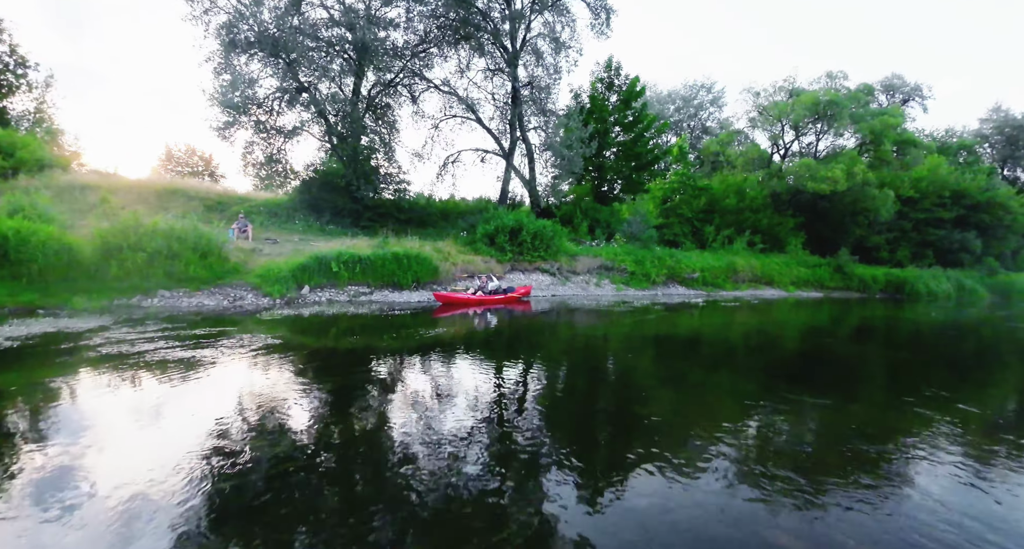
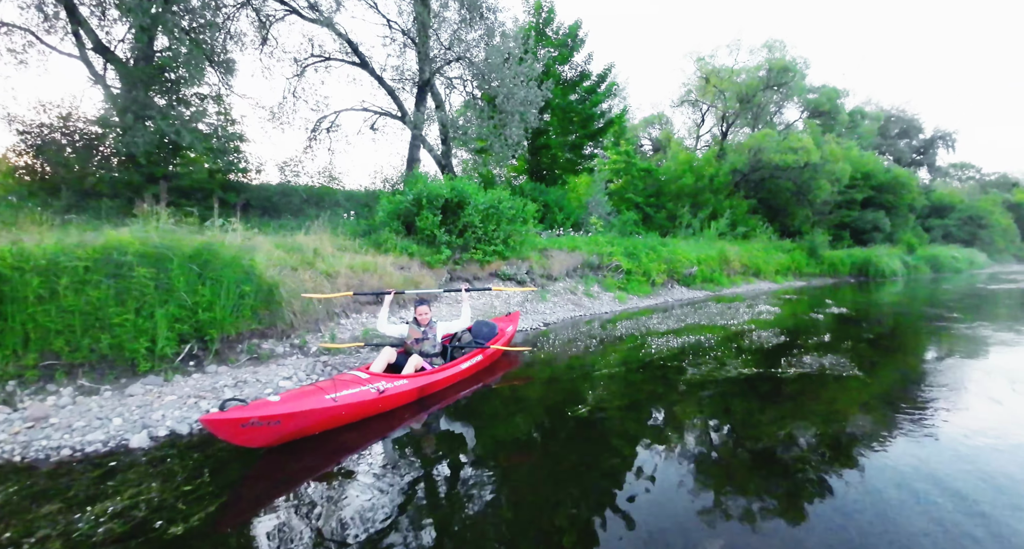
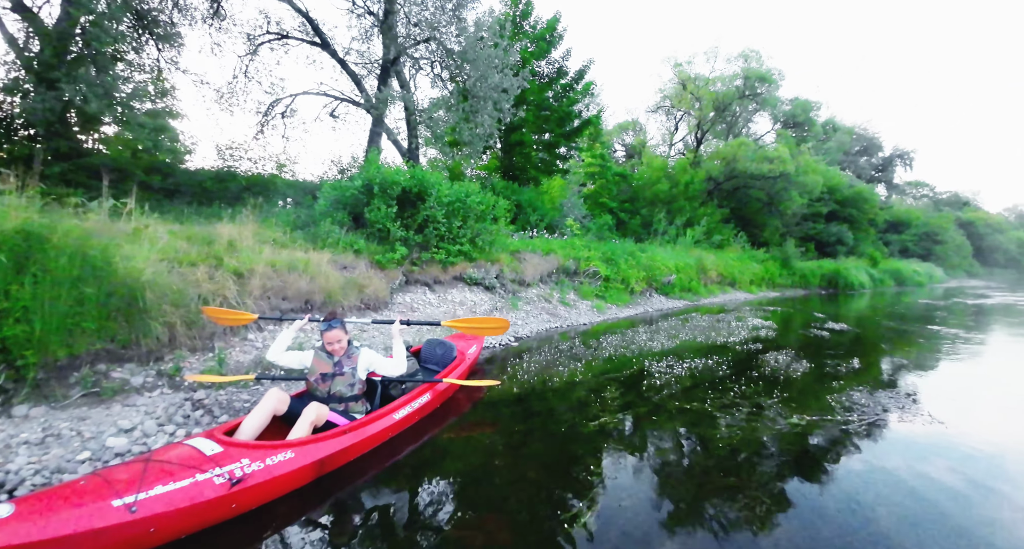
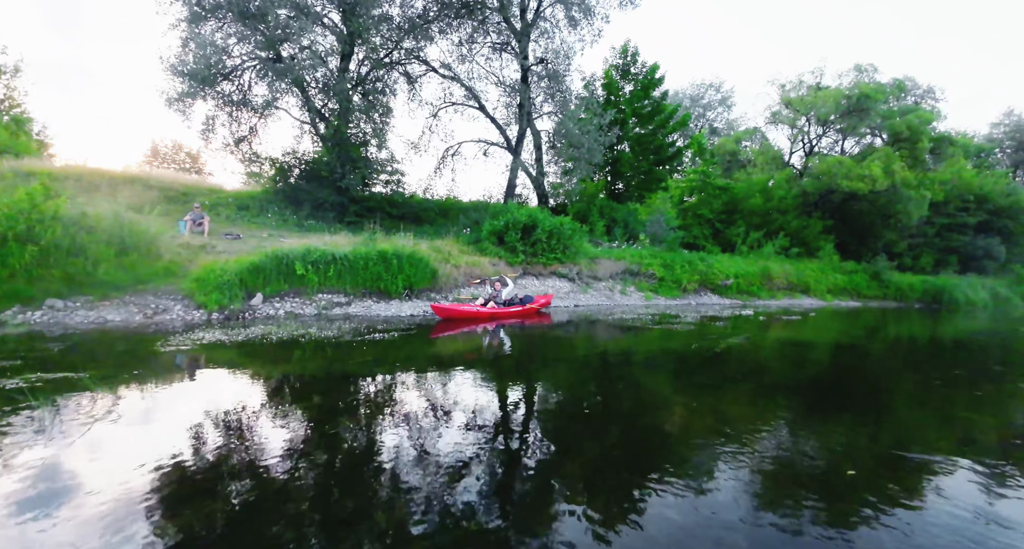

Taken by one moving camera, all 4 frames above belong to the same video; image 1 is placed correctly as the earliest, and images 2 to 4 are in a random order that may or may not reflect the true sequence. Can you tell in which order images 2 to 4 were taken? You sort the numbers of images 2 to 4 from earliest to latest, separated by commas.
4, 2, 3
